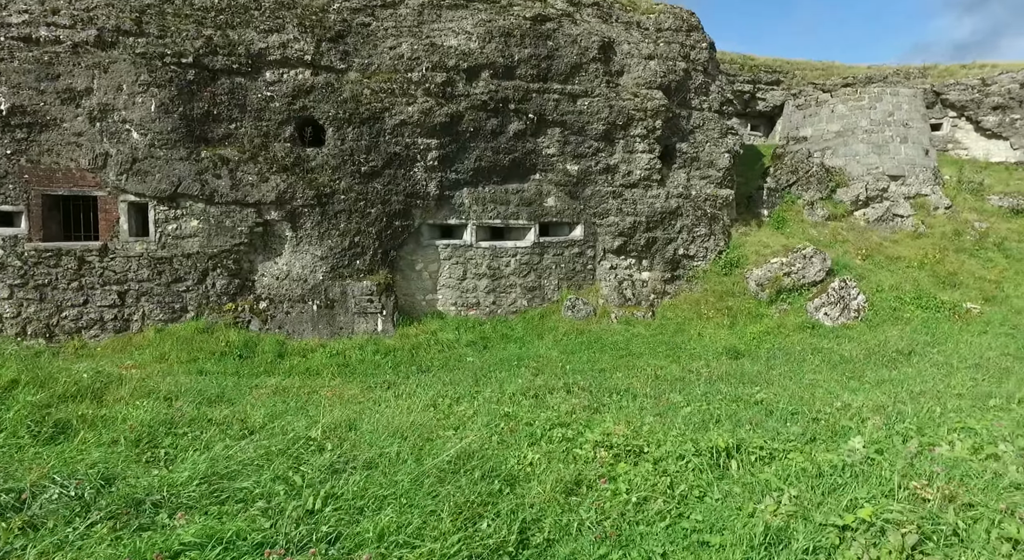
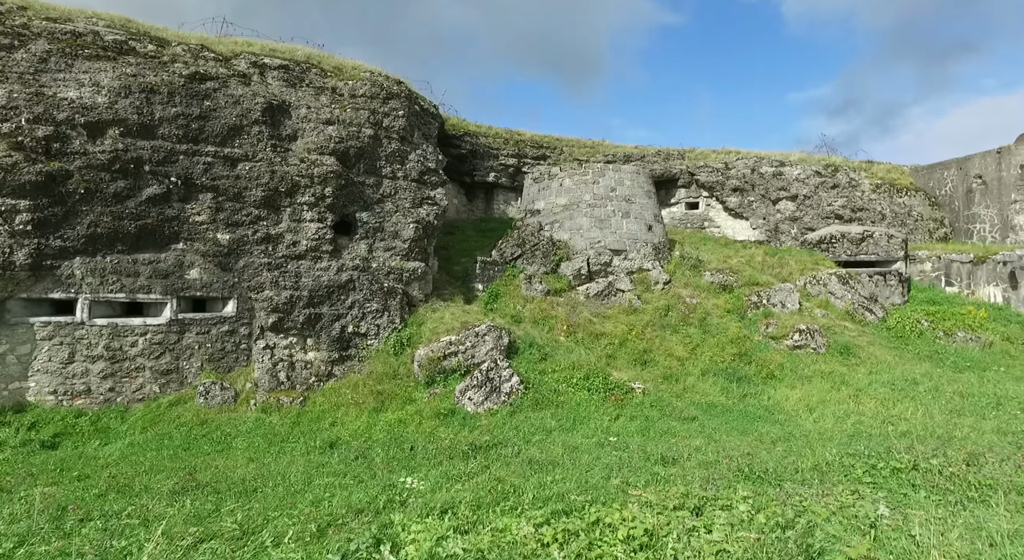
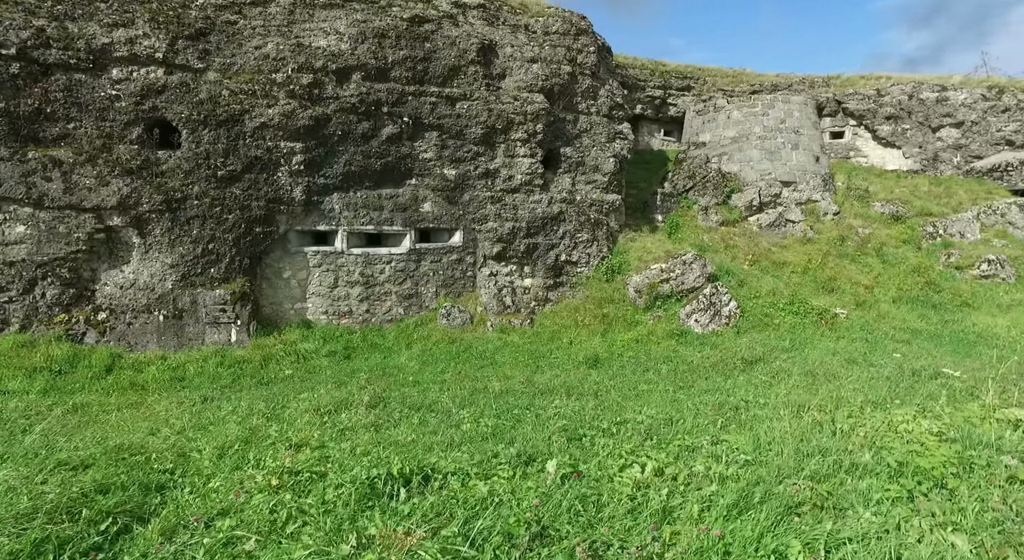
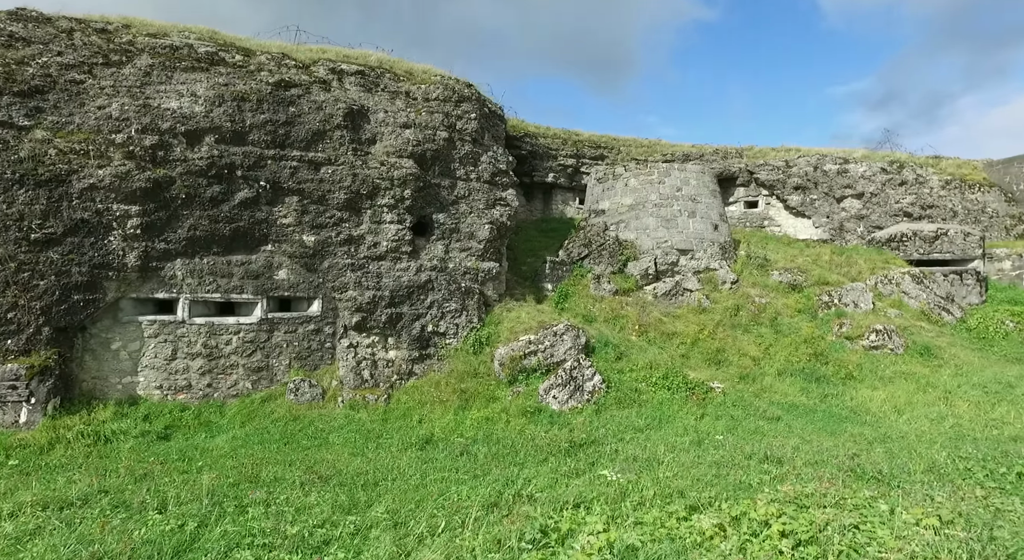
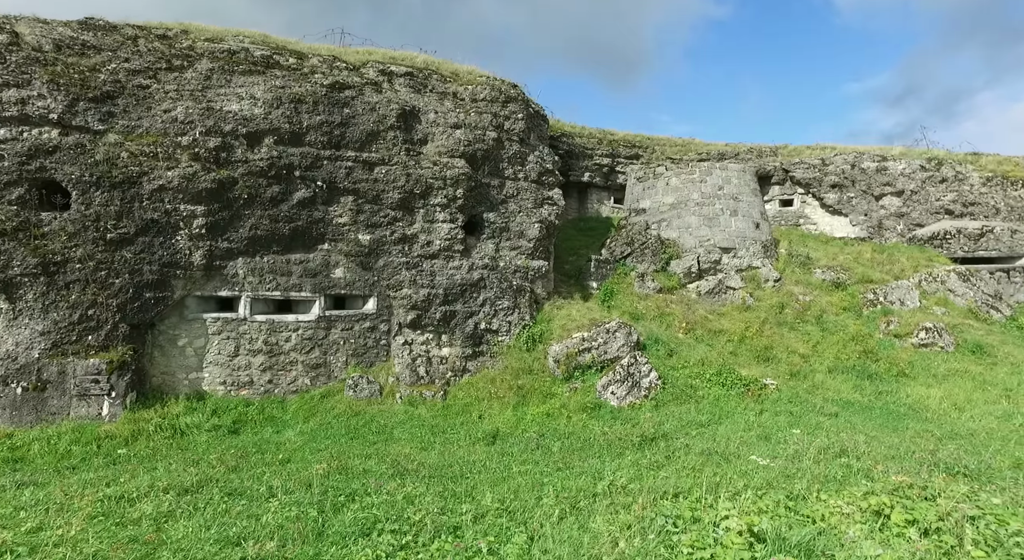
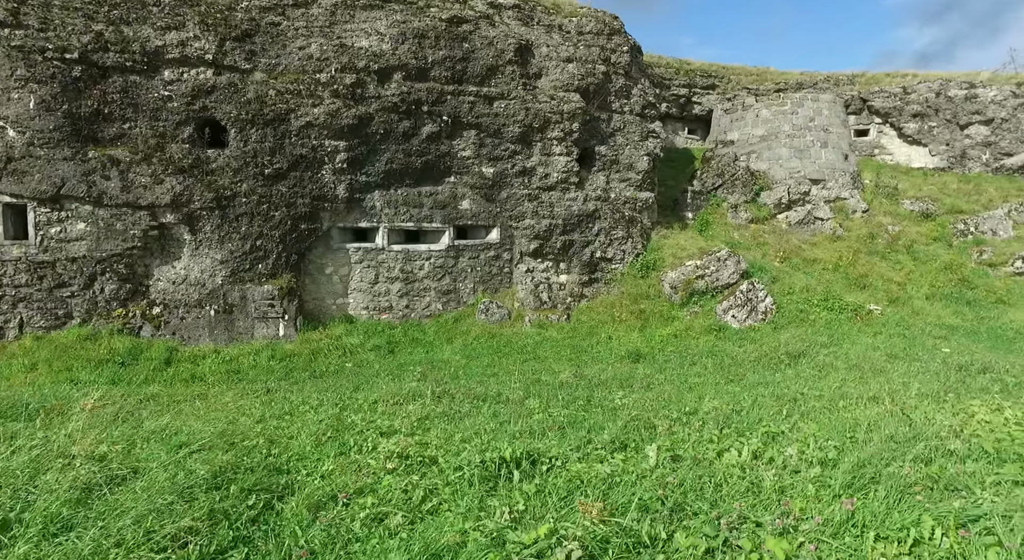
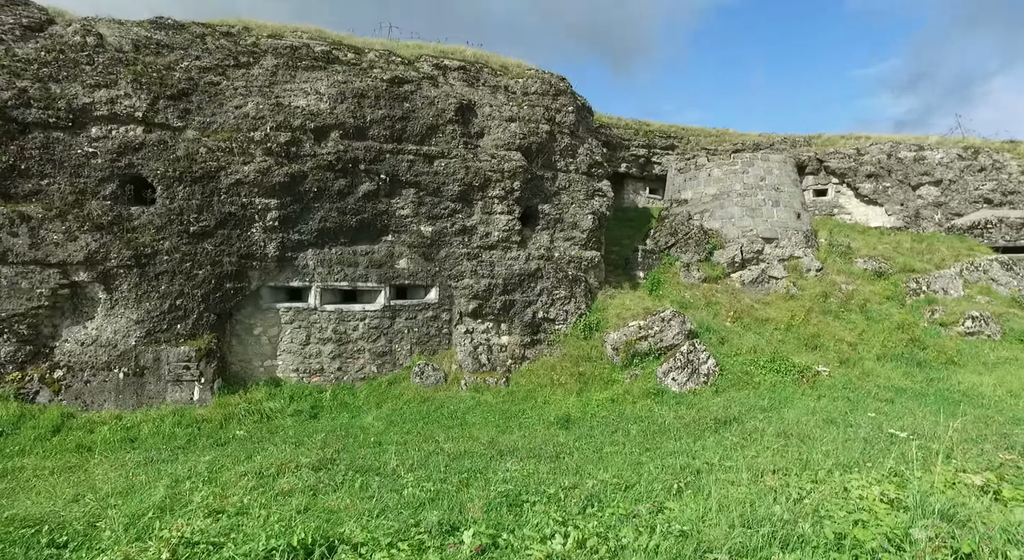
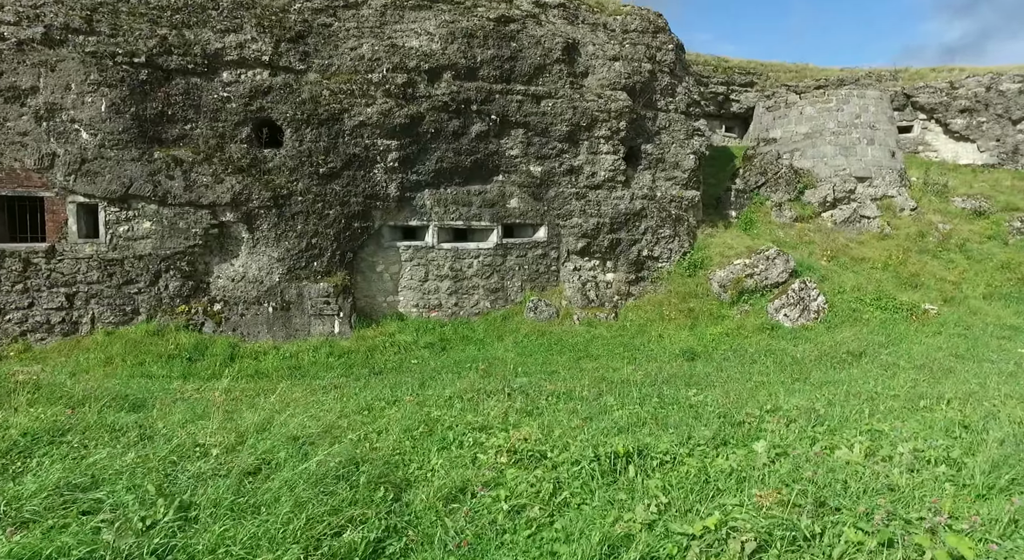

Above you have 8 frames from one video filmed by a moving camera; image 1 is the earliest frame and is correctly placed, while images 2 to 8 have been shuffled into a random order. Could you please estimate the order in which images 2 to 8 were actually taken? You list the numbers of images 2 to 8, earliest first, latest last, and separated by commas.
8, 6, 3, 7, 5, 4, 2
